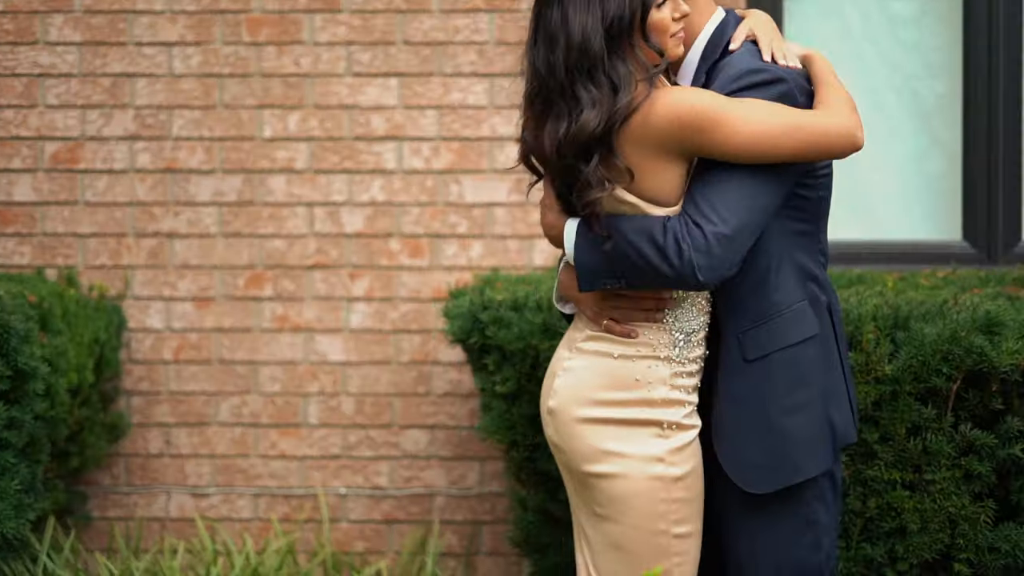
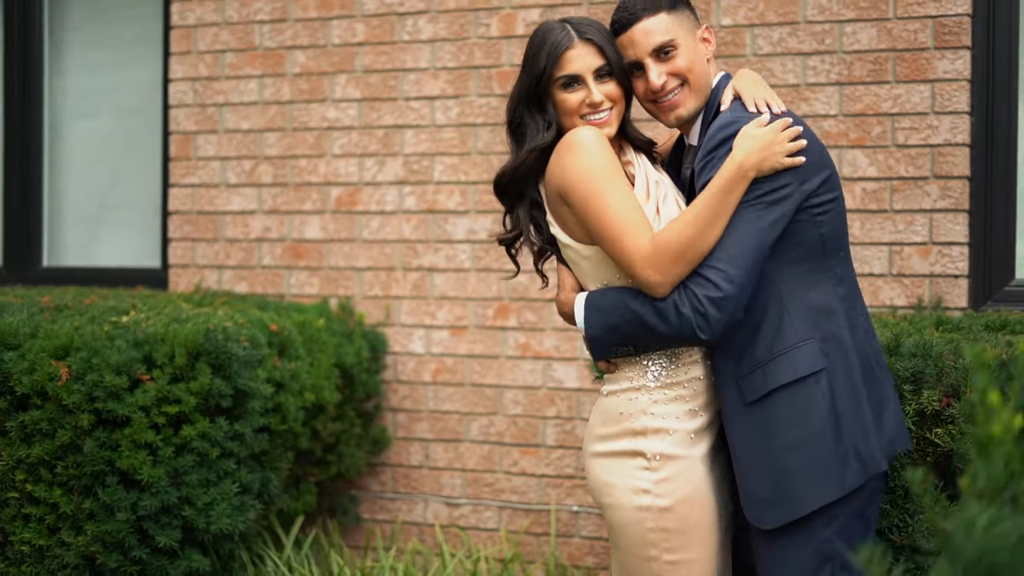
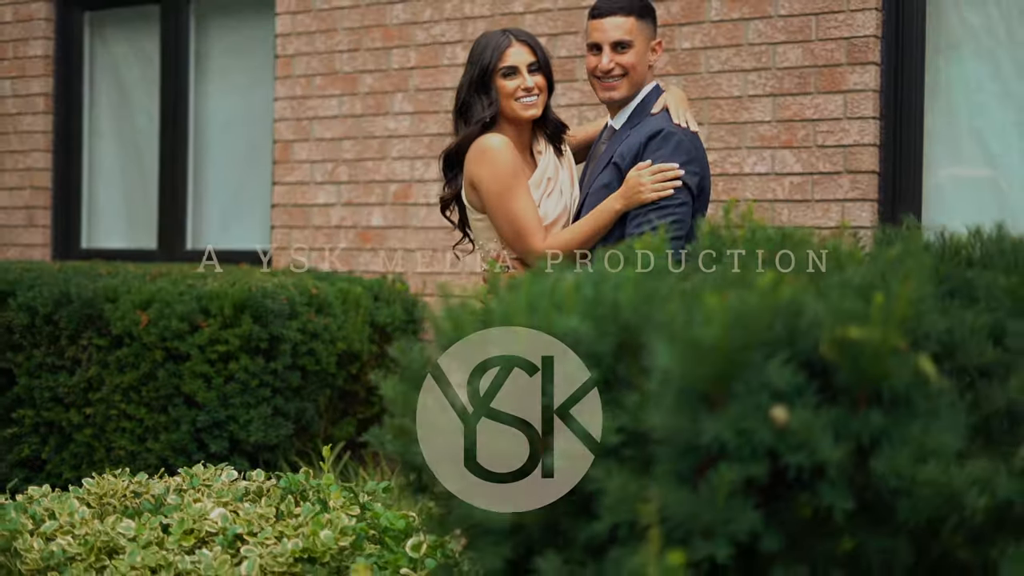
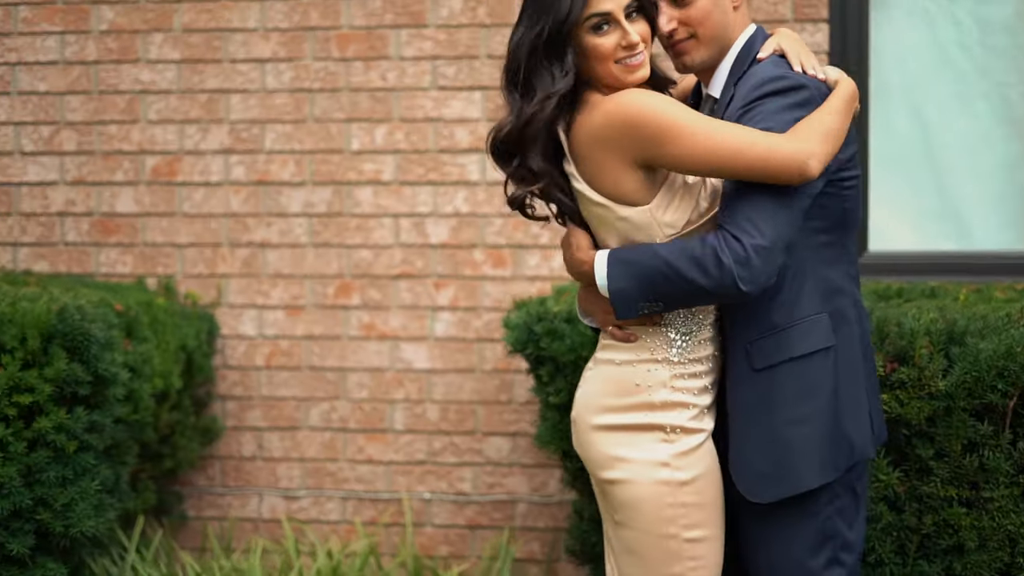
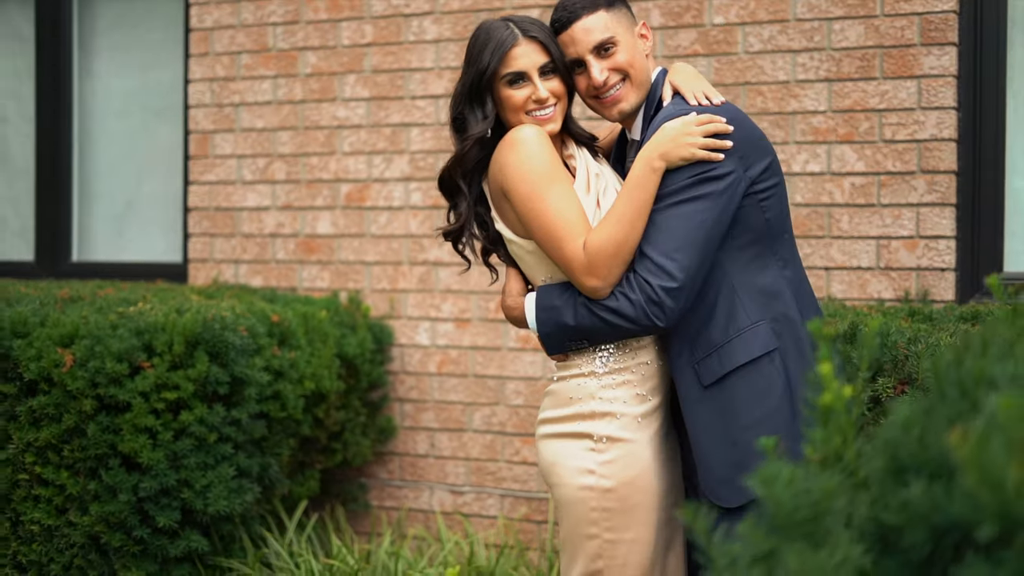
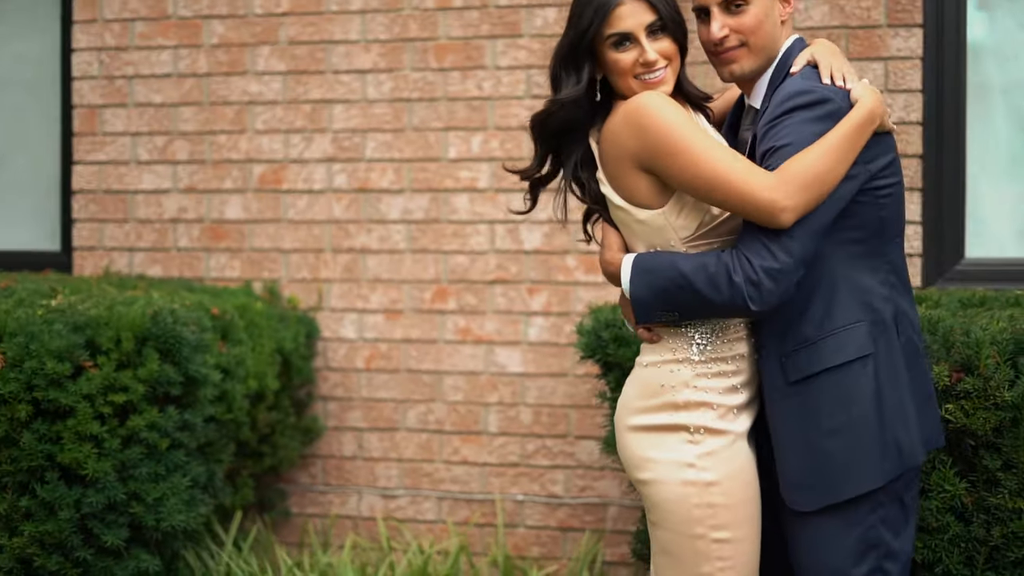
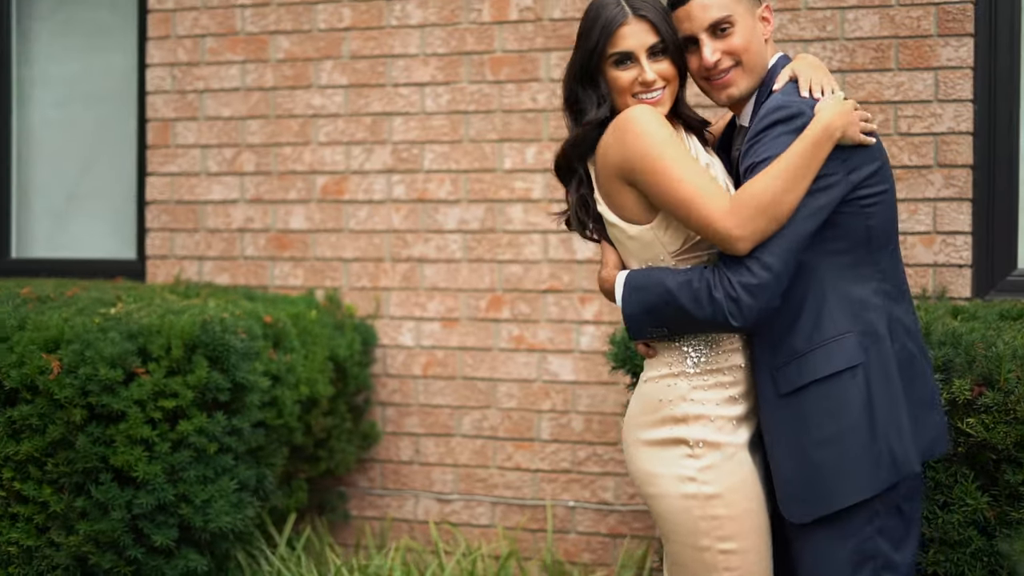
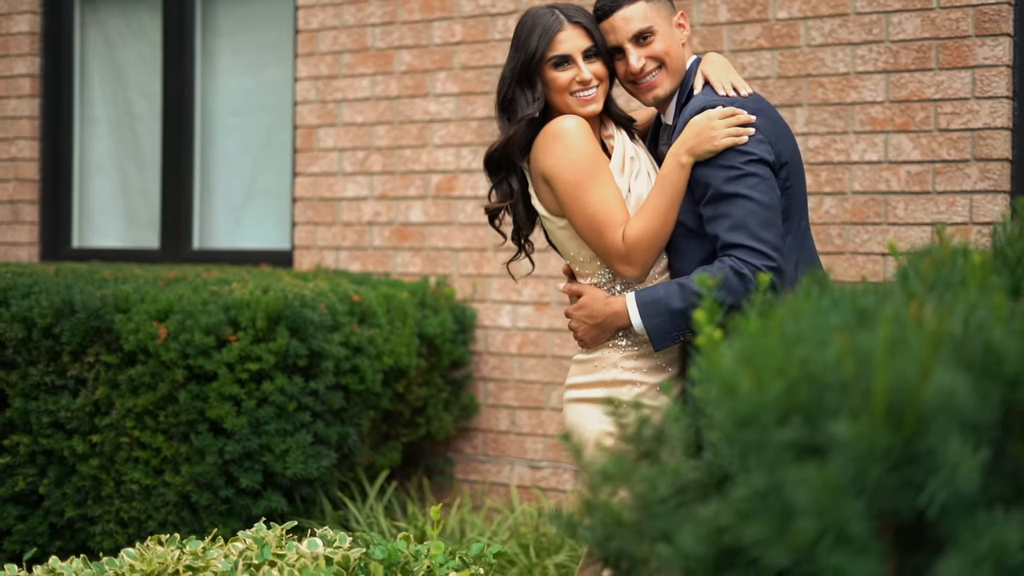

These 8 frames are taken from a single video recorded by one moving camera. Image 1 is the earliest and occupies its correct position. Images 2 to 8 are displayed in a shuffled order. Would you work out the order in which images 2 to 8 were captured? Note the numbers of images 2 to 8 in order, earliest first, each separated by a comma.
4, 6, 7, 2, 5, 8, 3
